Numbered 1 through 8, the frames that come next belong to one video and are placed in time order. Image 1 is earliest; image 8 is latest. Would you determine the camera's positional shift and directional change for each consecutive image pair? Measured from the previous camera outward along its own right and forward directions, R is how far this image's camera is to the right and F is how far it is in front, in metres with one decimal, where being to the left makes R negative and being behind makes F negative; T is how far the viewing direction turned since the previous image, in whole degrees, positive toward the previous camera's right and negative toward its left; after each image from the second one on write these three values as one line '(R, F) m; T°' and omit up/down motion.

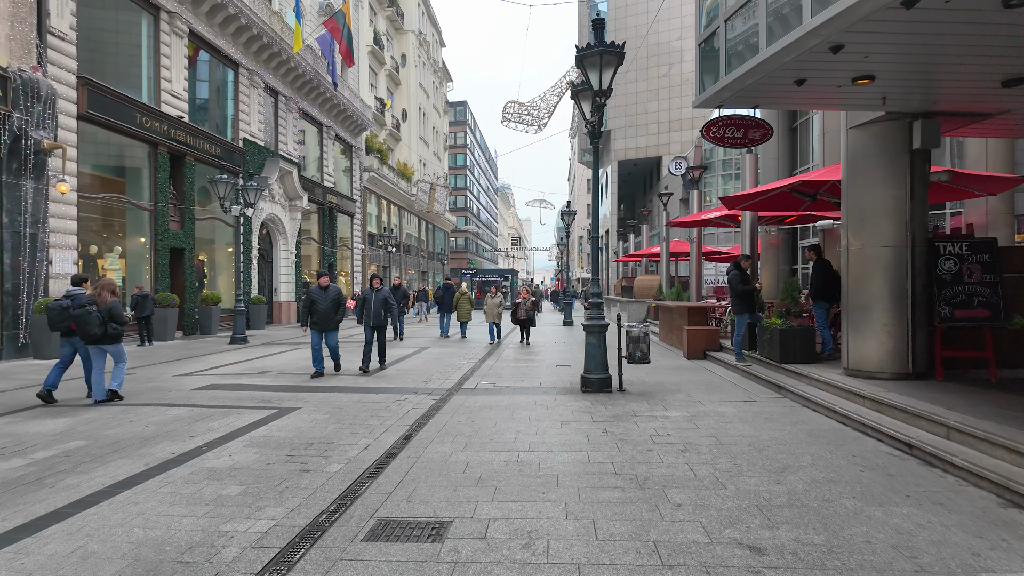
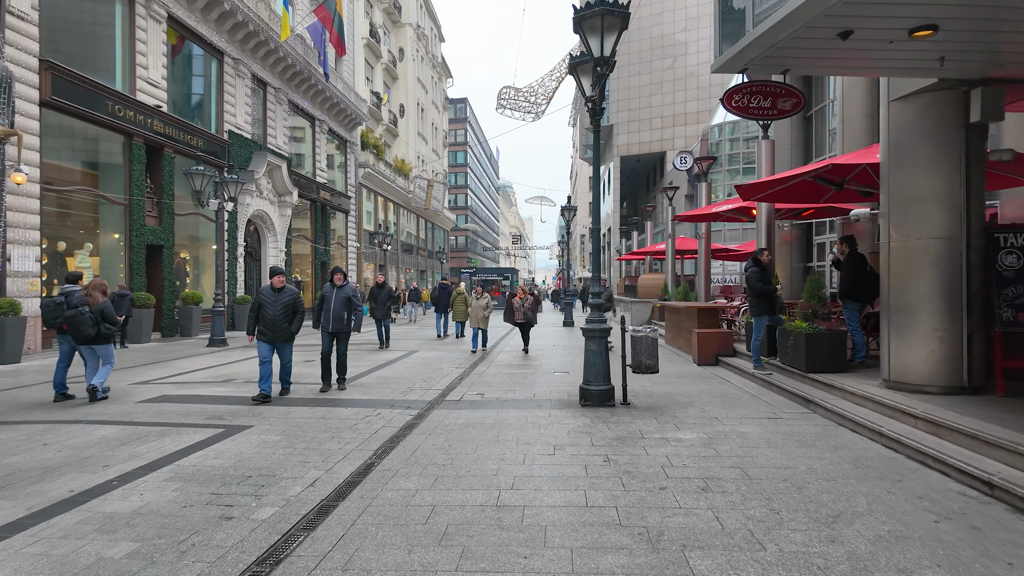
(+0.2, +1.1) m; 0°
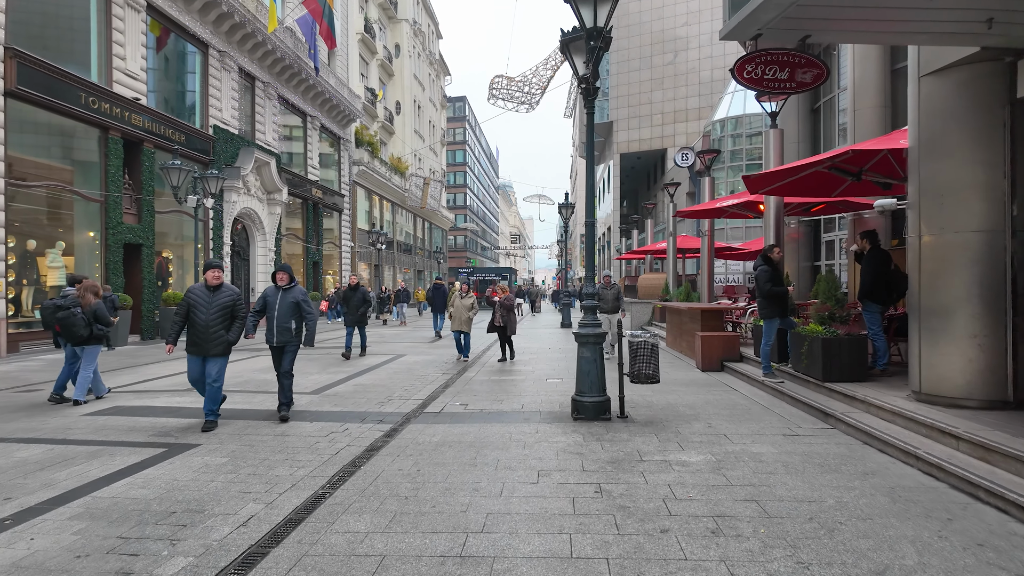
(+0.2, +0.8) m; 0°
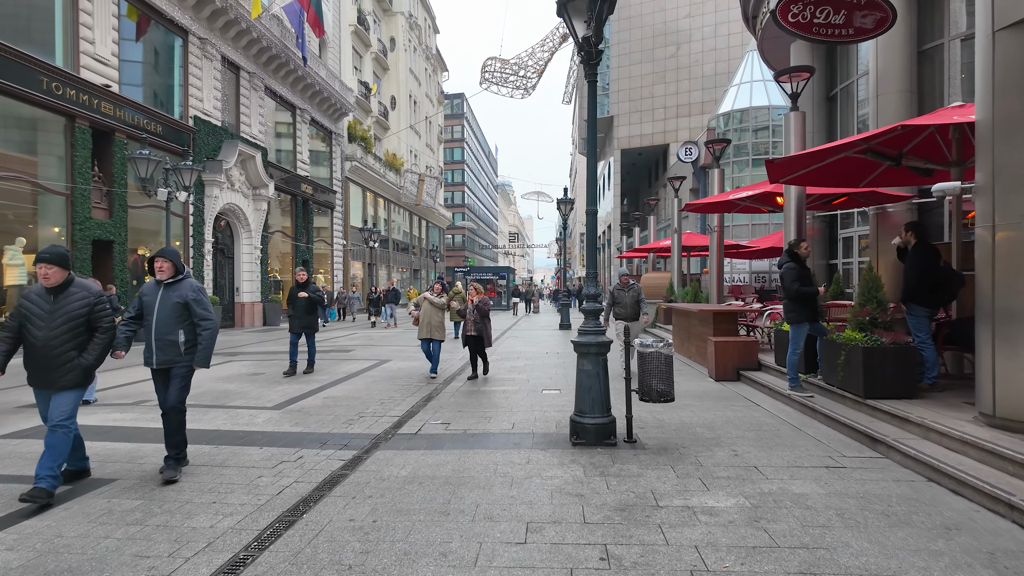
(+0.1, +1.1) m; 0°
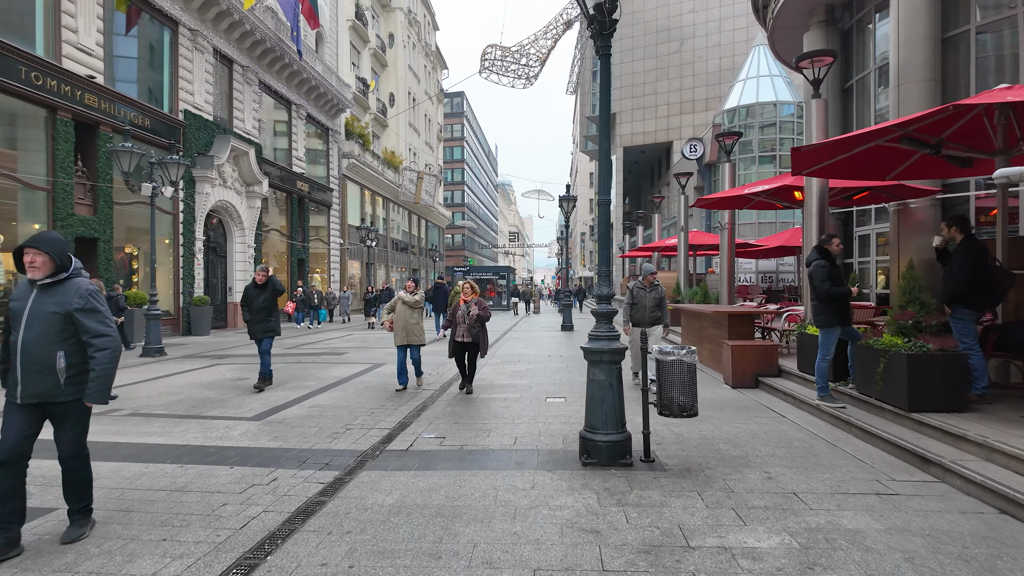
(0.0, +0.6) m; 0°
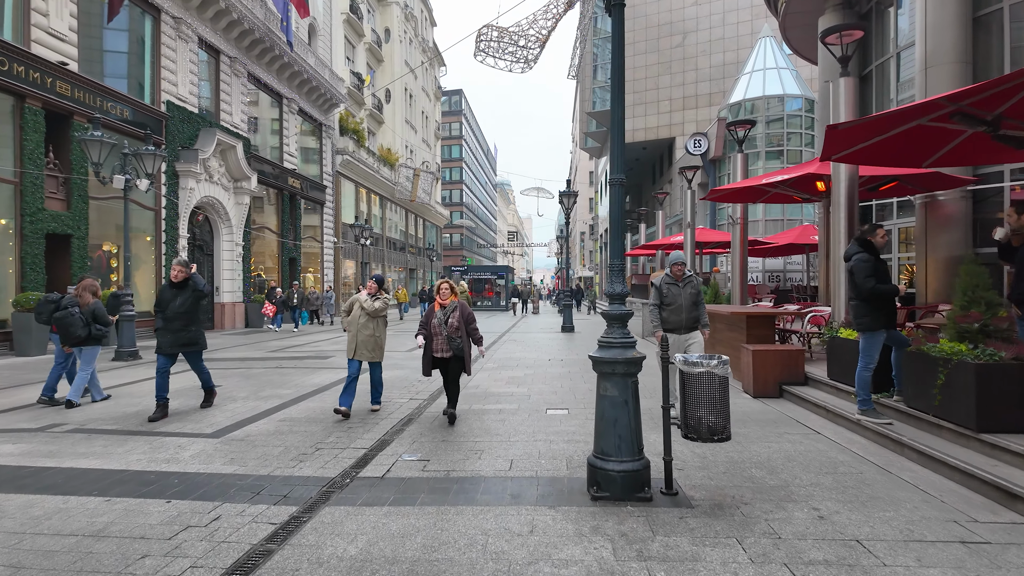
(0.0, +0.9) m; 0°
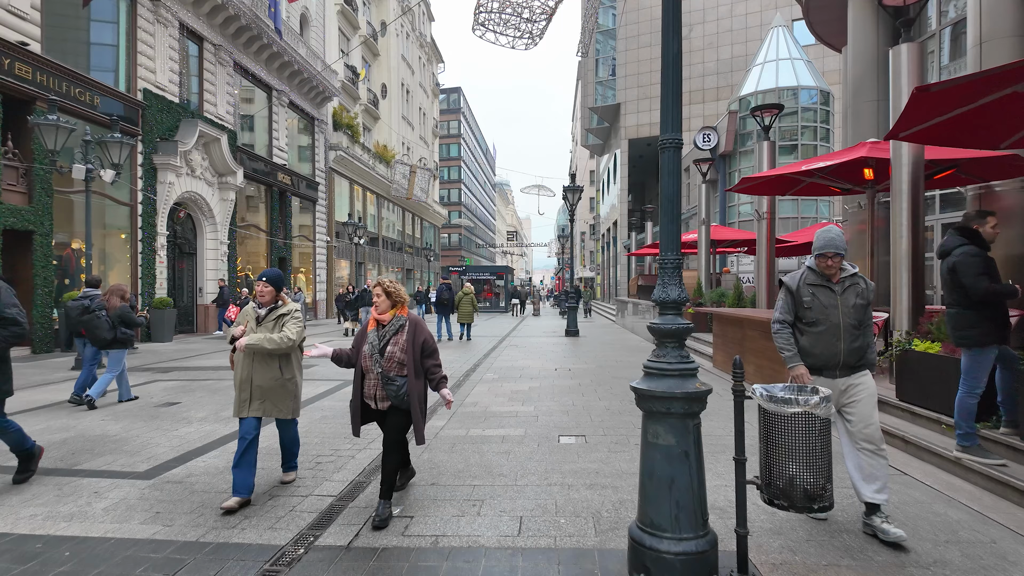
(-0.1, +1.2) m; 0°
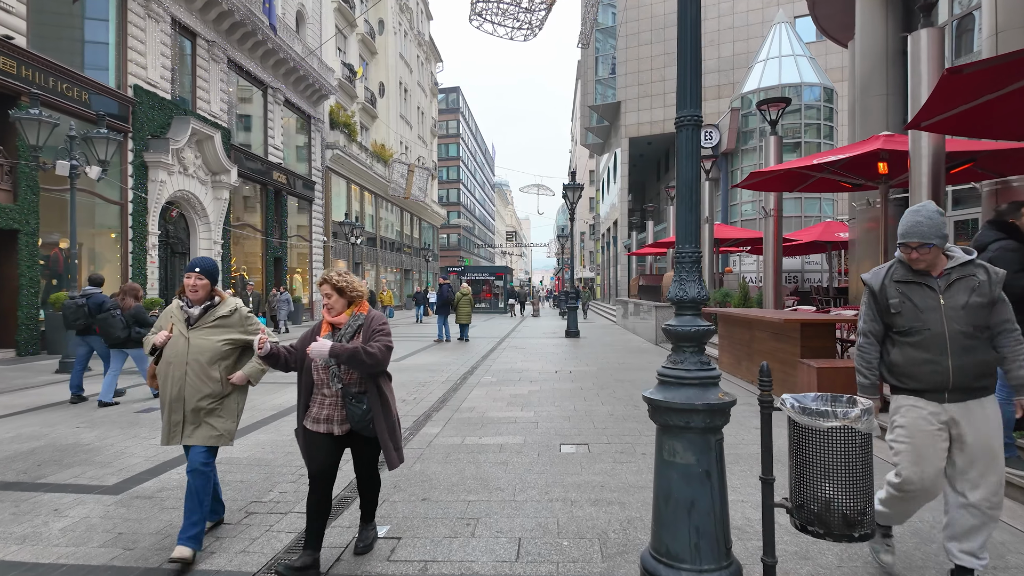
(0.0, +0.4) m; 0°
